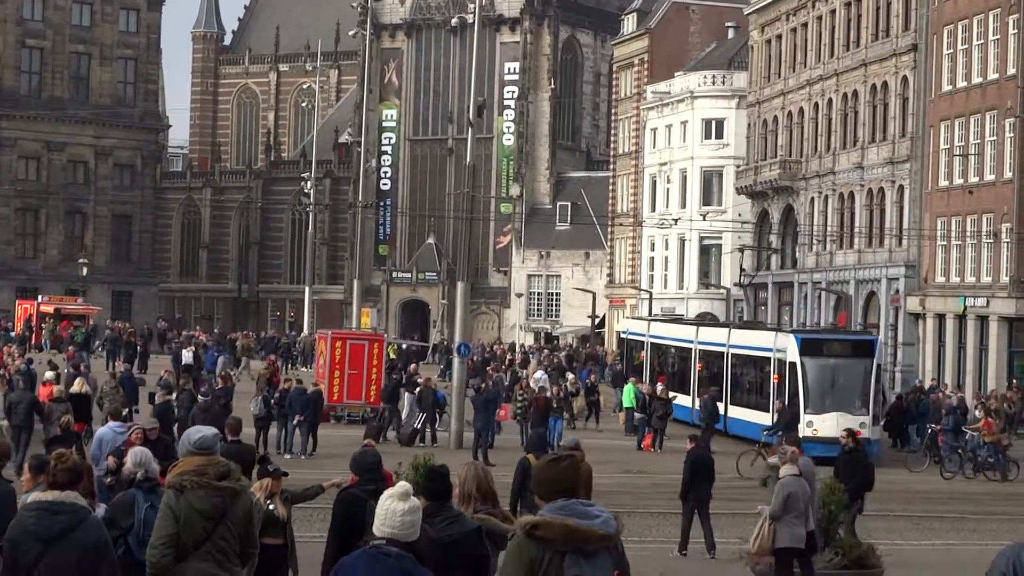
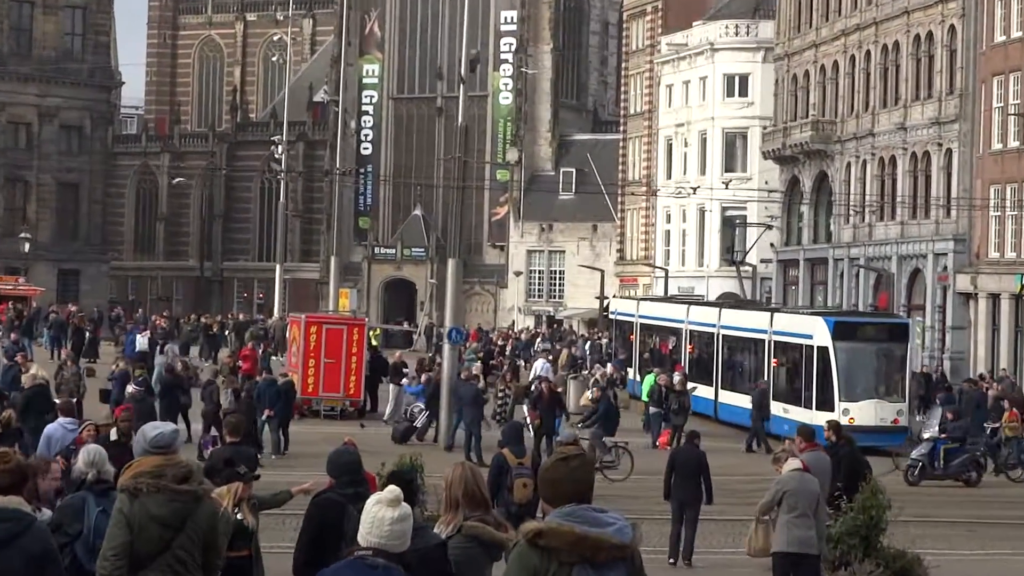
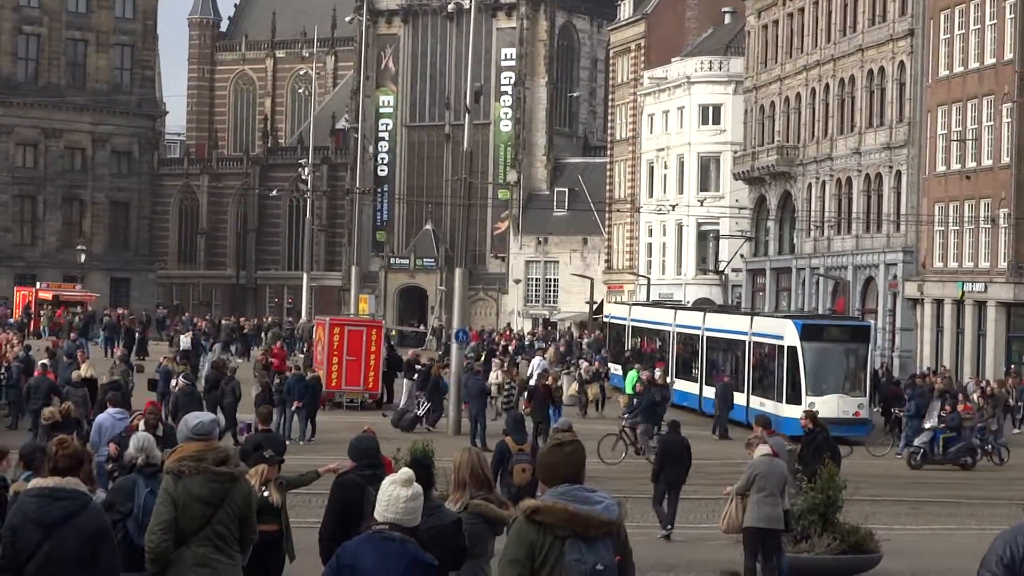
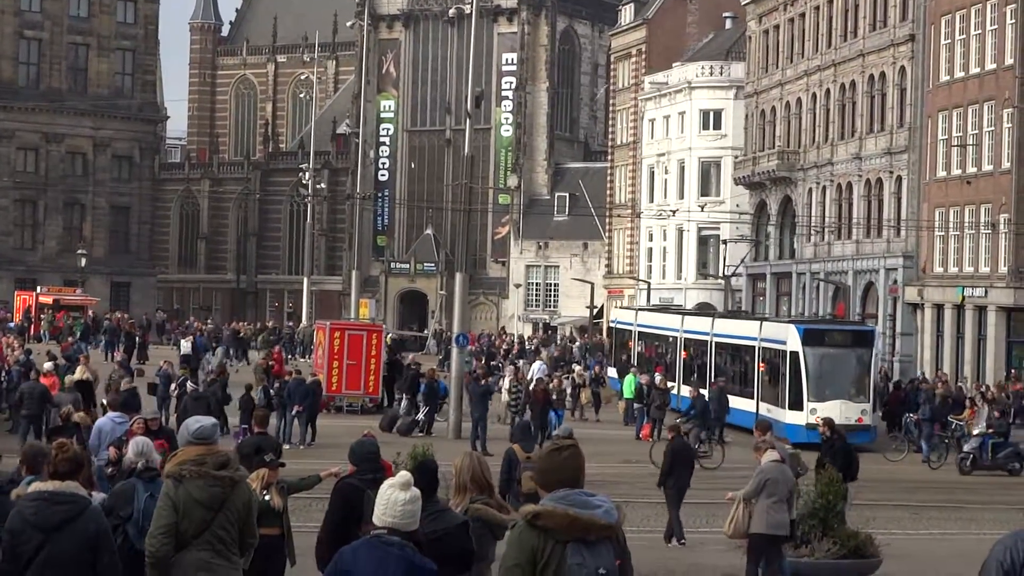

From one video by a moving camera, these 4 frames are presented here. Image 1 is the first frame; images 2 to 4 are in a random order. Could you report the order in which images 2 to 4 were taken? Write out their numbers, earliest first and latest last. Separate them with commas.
4, 3, 2
